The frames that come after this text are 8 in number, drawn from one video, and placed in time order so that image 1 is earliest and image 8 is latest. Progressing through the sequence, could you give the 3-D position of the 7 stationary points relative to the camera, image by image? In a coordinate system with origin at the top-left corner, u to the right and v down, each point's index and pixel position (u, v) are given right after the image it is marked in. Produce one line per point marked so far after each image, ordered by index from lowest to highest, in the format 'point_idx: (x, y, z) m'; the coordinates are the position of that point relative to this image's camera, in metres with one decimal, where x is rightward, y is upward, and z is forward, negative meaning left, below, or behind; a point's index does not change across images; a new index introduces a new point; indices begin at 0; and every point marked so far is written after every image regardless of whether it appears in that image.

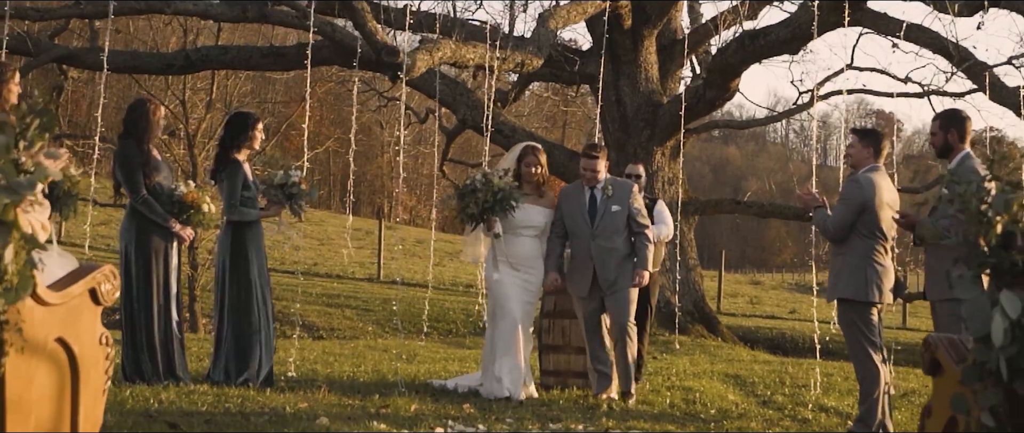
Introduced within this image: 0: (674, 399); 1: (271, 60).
0: (+1.2, -1.4, +8.4) m
1: (-3.2, +2.1, +14.1) m
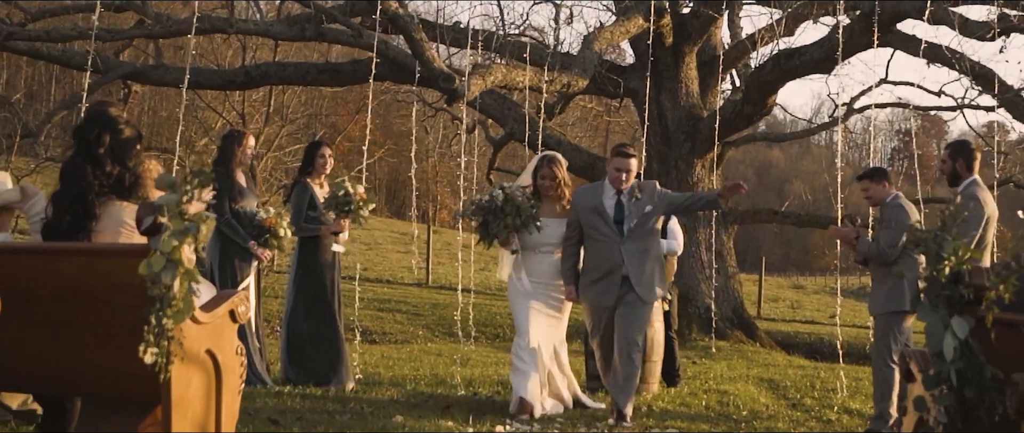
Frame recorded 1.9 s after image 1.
0: (+1.6, -1.5, +9.2) m
1: (-2.6, +2.0, +15.0) m
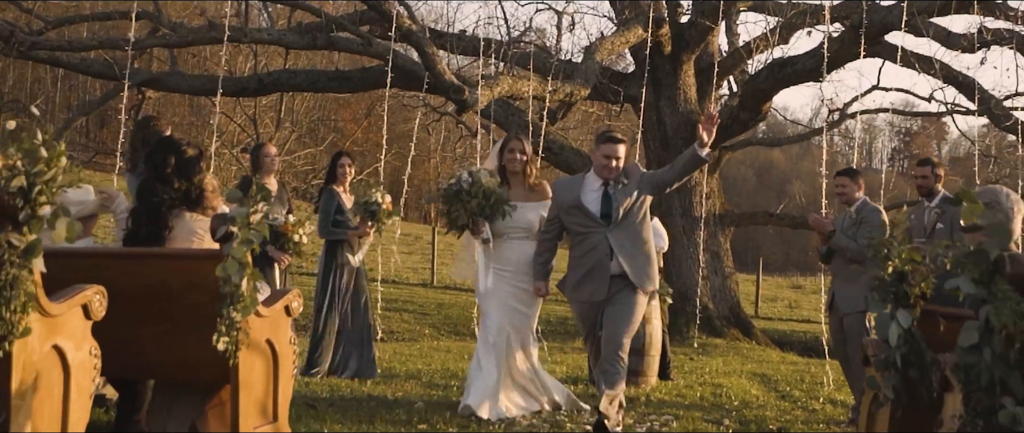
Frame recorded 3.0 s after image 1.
0: (+1.7, -1.6, +9.9) m
1: (-2.5, +1.9, +15.7) m
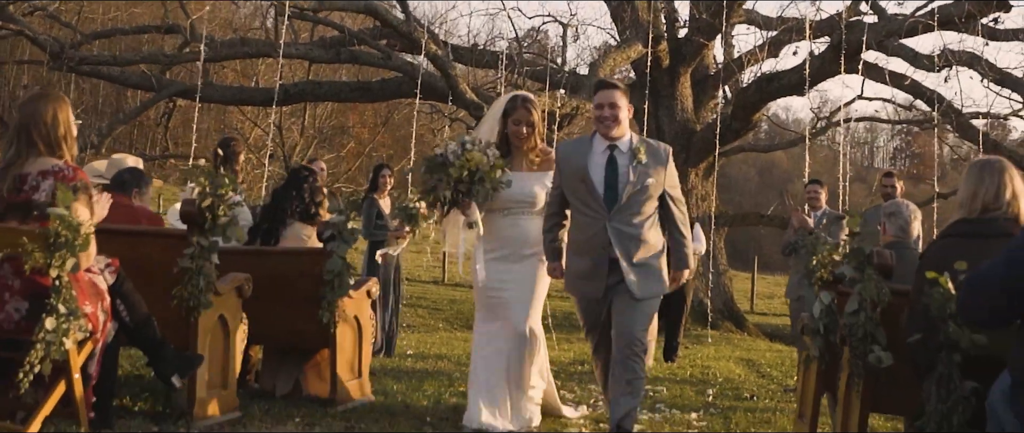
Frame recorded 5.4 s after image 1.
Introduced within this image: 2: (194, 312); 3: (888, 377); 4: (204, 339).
0: (+1.9, -1.6, +11.5) m
1: (-2.3, +1.9, +17.3) m
2: (-1.7, -0.5, +5.8) m
3: (+2.0, -0.8, +5.9) m
4: (-1.6, -0.7, +5.9) m
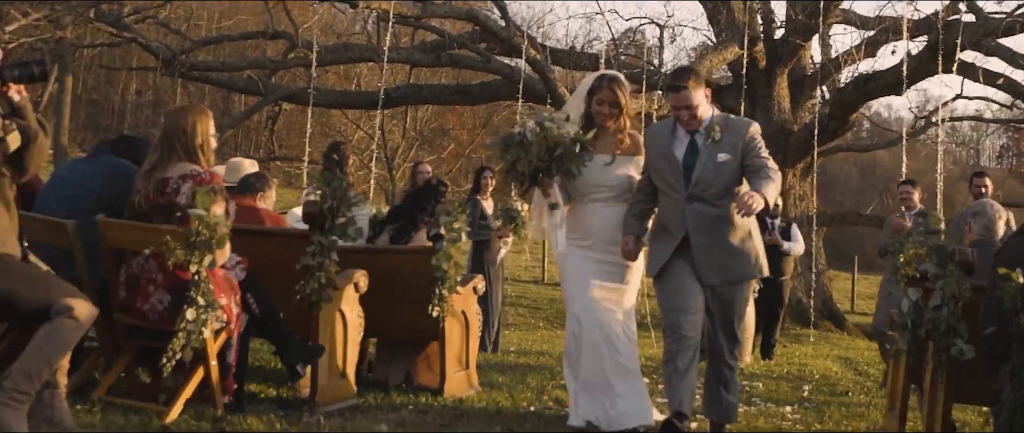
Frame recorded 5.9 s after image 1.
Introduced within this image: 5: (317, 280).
0: (+2.9, -1.6, +11.6) m
1: (-0.8, +1.9, +17.8) m
2: (-1.1, -0.5, +6.3) m
3: (+2.5, -0.8, +6.1) m
4: (-1.1, -0.7, +6.4) m
5: (-1.1, -0.4, +6.3) m
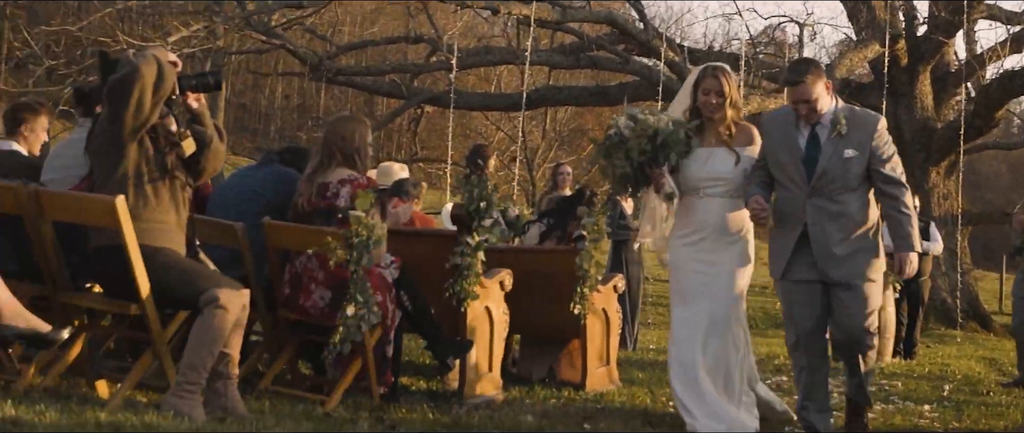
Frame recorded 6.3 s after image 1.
0: (+4.3, -1.6, +11.5) m
1: (+1.4, +1.9, +18.1) m
2: (-0.3, -0.5, +6.7) m
3: (+3.3, -0.8, +6.0) m
4: (-0.2, -0.7, +6.8) m
5: (-0.3, -0.4, +6.7) m
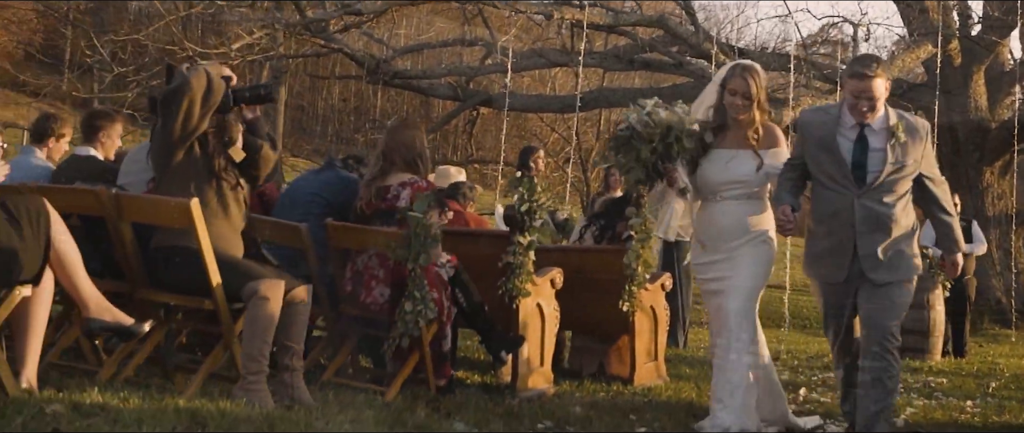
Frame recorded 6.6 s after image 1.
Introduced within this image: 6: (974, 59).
0: (+4.9, -1.6, +11.6) m
1: (+2.3, +1.9, +18.3) m
2: (0.0, -0.5, +7.1) m
3: (+3.6, -0.8, +6.2) m
4: (+0.1, -0.7, +7.1) m
5: (0.0, -0.4, +7.0) m
6: (+6.8, +2.3, +16.4) m
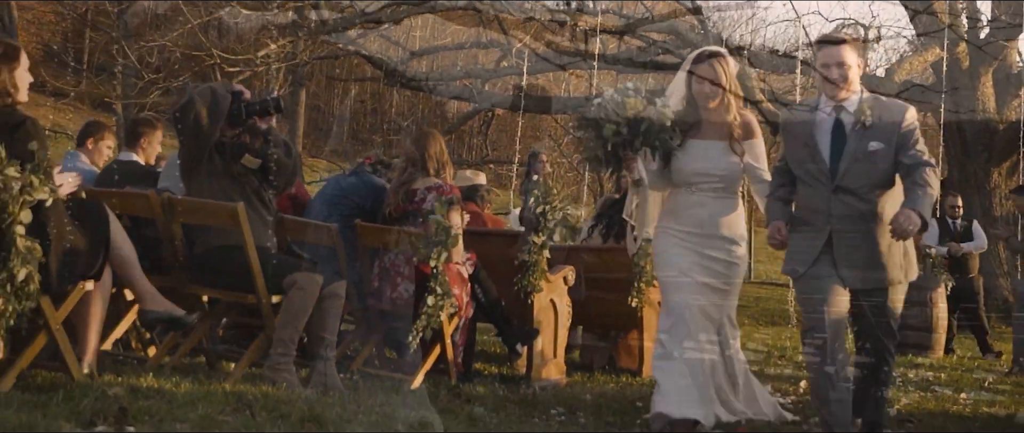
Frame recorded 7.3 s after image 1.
0: (+5.1, -1.6, +12.0) m
1: (+2.6, +1.9, +18.8) m
2: (+0.1, -0.5, +7.6) m
3: (+3.6, -0.8, +6.6) m
4: (+0.2, -0.7, +7.6) m
5: (+0.1, -0.4, +7.5) m
6: (+7.0, +2.3, +16.8) m
